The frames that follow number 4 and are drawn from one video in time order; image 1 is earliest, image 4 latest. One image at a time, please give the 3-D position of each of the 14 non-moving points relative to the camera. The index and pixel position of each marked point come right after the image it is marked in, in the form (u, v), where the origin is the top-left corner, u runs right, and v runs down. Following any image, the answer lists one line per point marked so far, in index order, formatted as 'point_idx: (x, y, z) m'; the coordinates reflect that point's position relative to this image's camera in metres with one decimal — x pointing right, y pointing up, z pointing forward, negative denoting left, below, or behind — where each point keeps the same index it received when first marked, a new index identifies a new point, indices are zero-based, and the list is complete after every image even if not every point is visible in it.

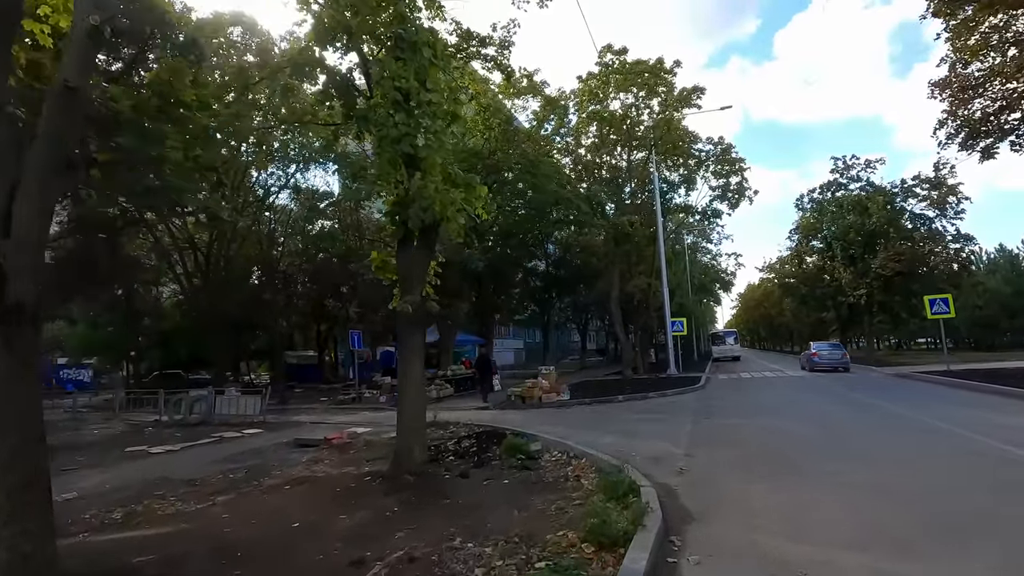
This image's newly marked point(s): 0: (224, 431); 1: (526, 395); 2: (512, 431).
0: (-8.2, -4.1, +15.4) m
1: (+0.5, -4.0, +19.8) m
2: (0.0, -3.2, +12.1) m
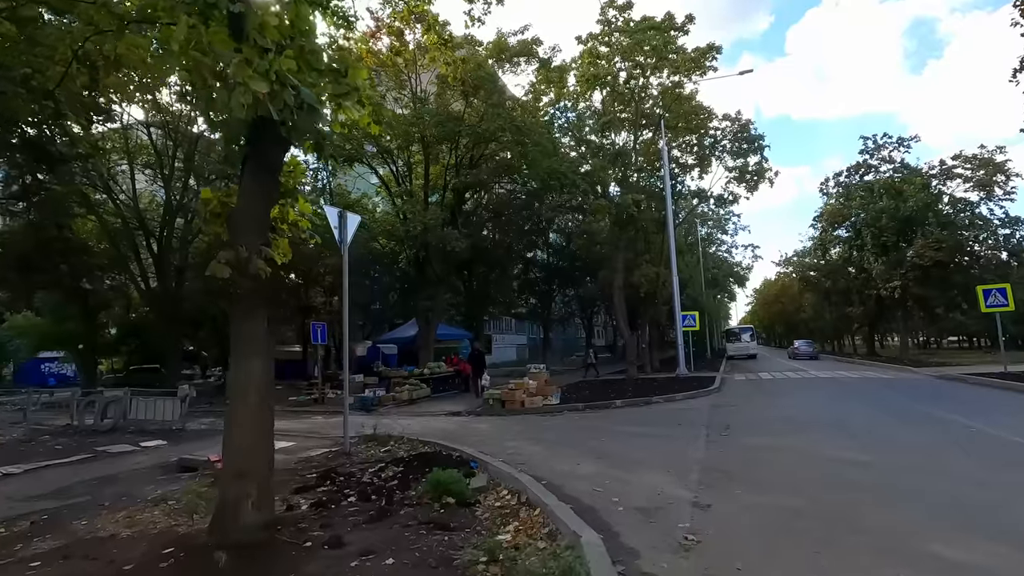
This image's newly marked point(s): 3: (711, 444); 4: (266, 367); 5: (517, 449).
0: (-9.0, -3.6, +12.5) m
1: (-0.2, -3.5, +16.8) m
2: (-0.9, -2.8, +9.0) m
3: (+3.6, -2.9, +9.8) m
4: (-2.3, -0.7, +5.0) m
5: (+0.1, -3.0, +10.0) m
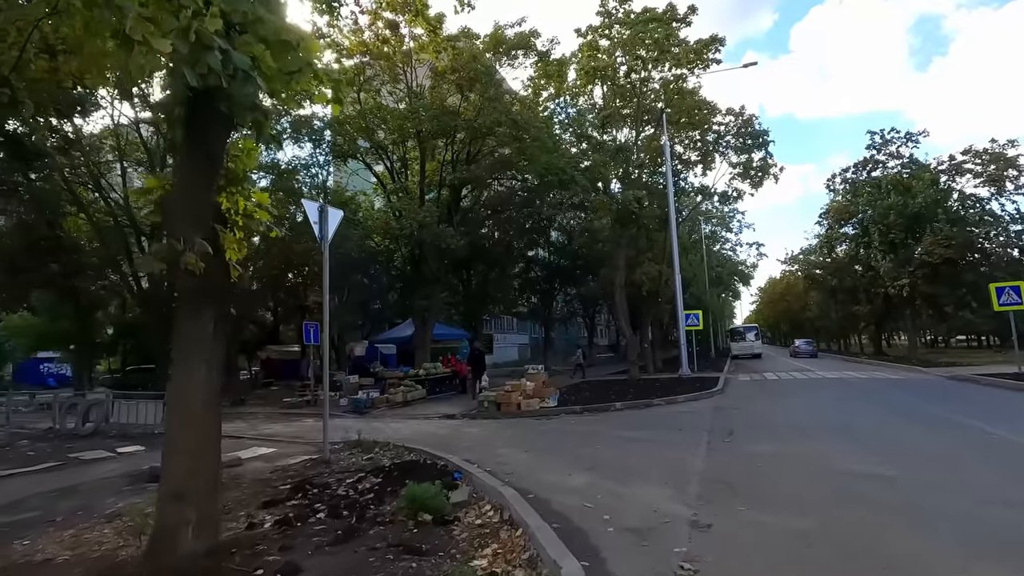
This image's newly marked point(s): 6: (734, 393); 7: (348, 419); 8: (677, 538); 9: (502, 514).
0: (-9.1, -3.6, +12.0) m
1: (-0.3, -3.4, +16.2) m
2: (-1.1, -2.8, +8.5) m
3: (+3.5, -2.8, +9.3) m
4: (-2.5, -0.7, +4.5) m
5: (-0.1, -3.0, +9.4) m
6: (+8.1, -3.8, +19.6) m
7: (-5.1, -4.0, +16.6) m
8: (+1.6, -2.4, +5.2) m
9: (-0.1, -2.5, +6.0) m
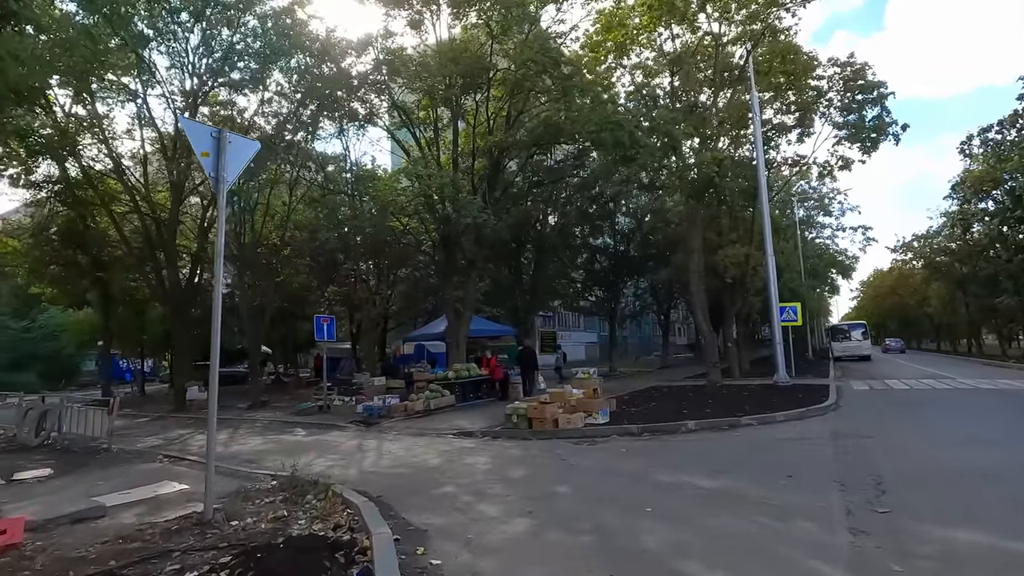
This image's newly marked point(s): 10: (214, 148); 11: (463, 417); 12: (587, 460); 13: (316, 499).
0: (-8.8, -3.2, +9.5) m
1: (+0.5, -3.0, +12.4) m
2: (-1.3, -2.3, +4.9) m
3: (+3.3, -2.3, +5.0) m
4: (-3.3, -0.3, +1.1) m
5: (-0.2, -2.5, +5.7) m
6: (+9.3, -3.3, +14.6) m
7: (-4.1, -3.6, +13.5) m
8: (+0.9, -2.0, +1.3) m
9: (-0.7, -2.1, +2.3) m
10: (-3.6, +1.7, +6.5) m
11: (-1.3, -3.5, +14.7) m
12: (+1.3, -2.8, +8.8) m
13: (-2.4, -2.6, +6.6) m
